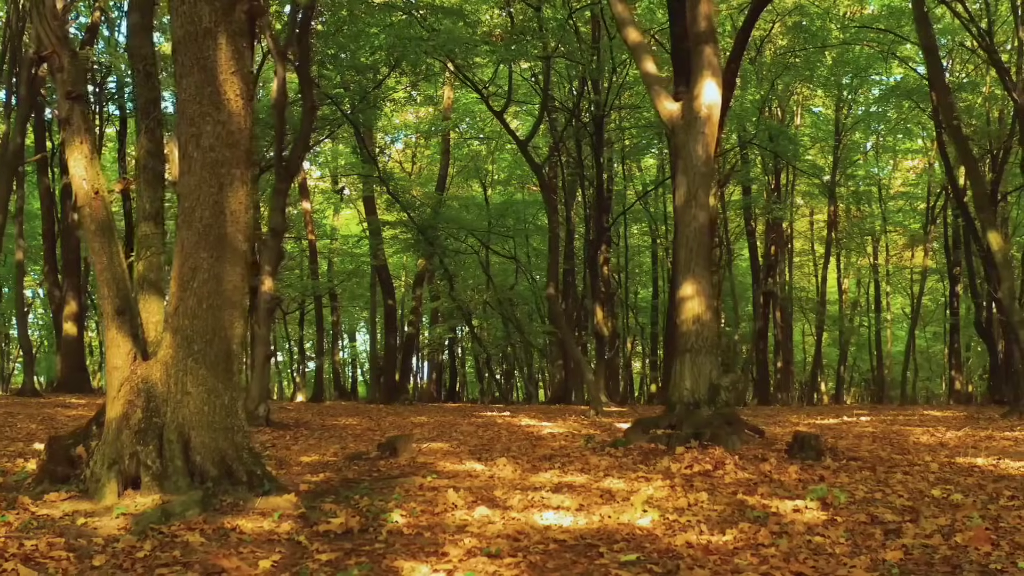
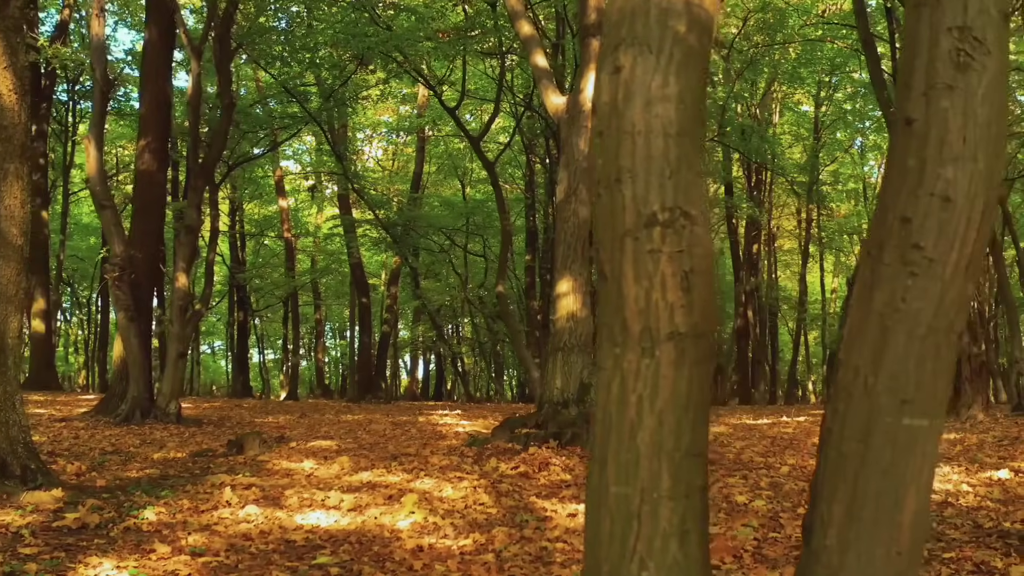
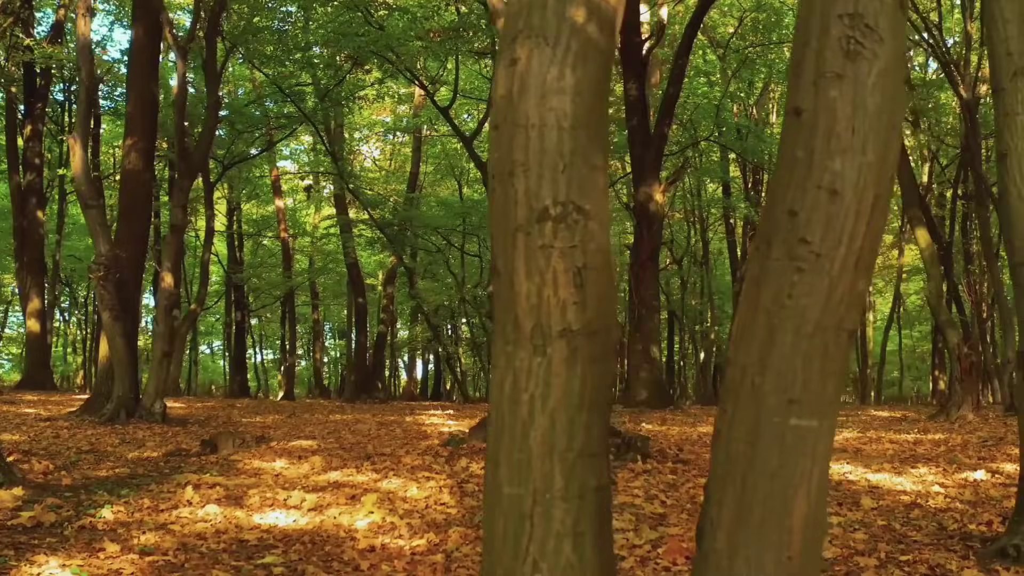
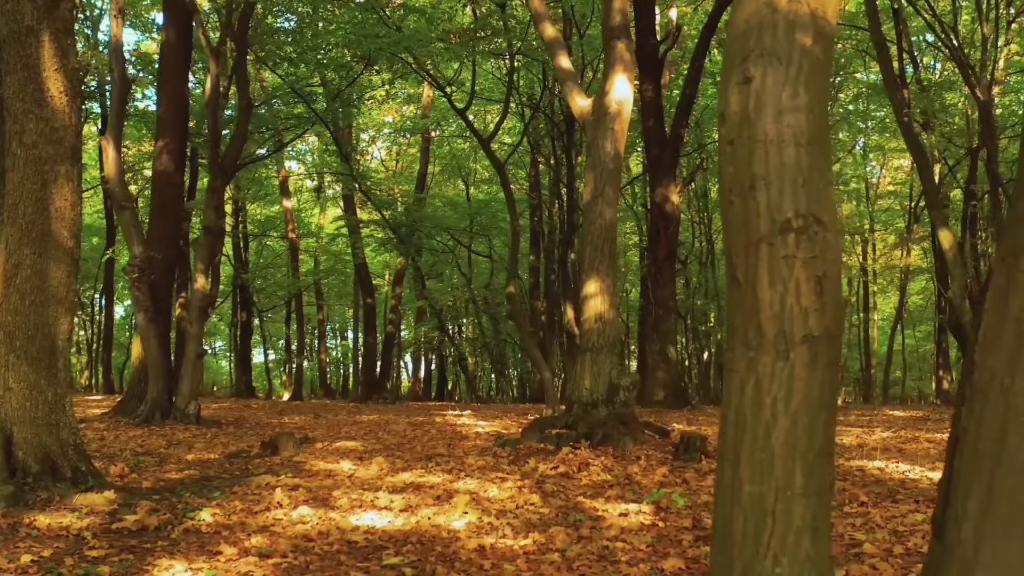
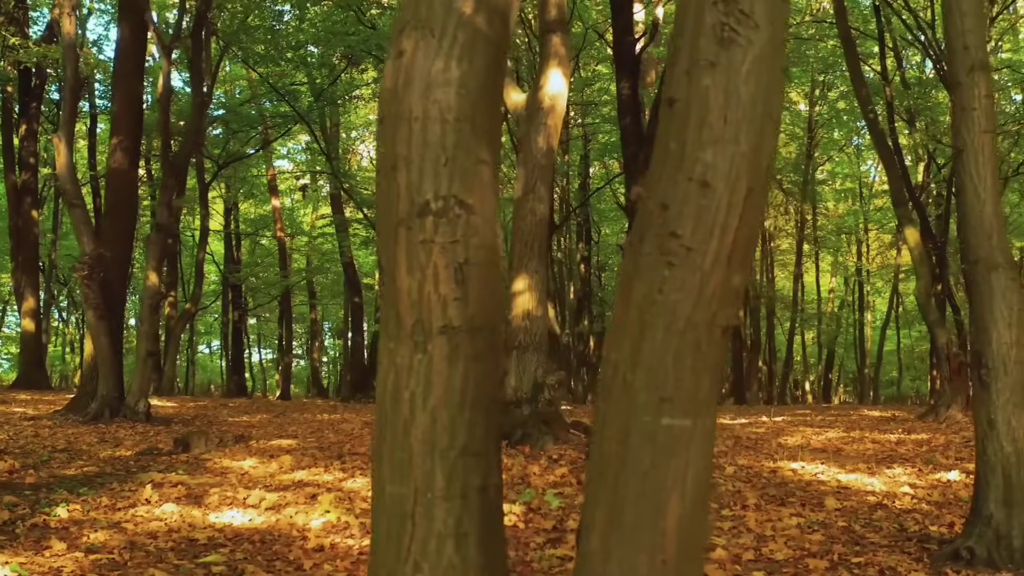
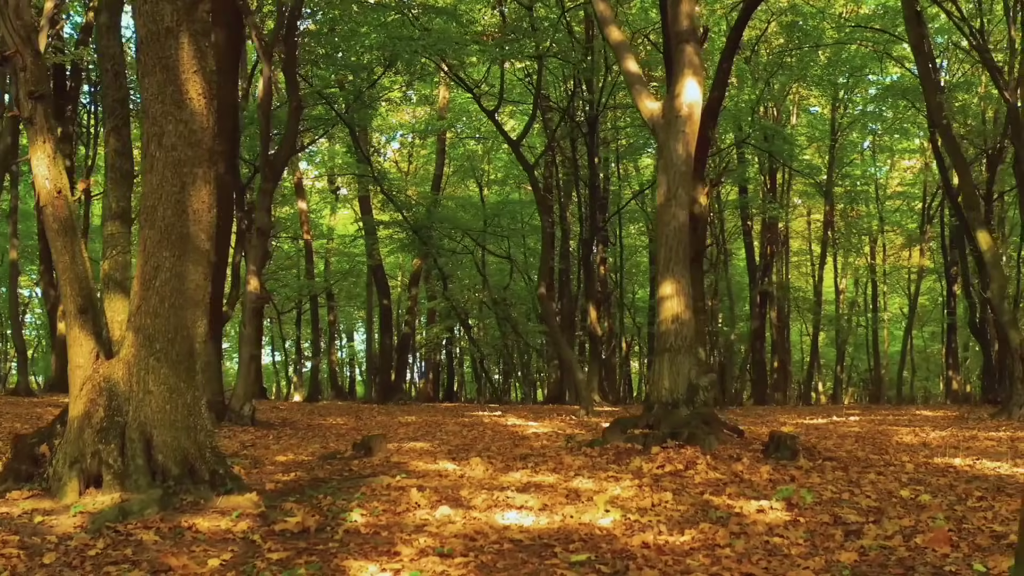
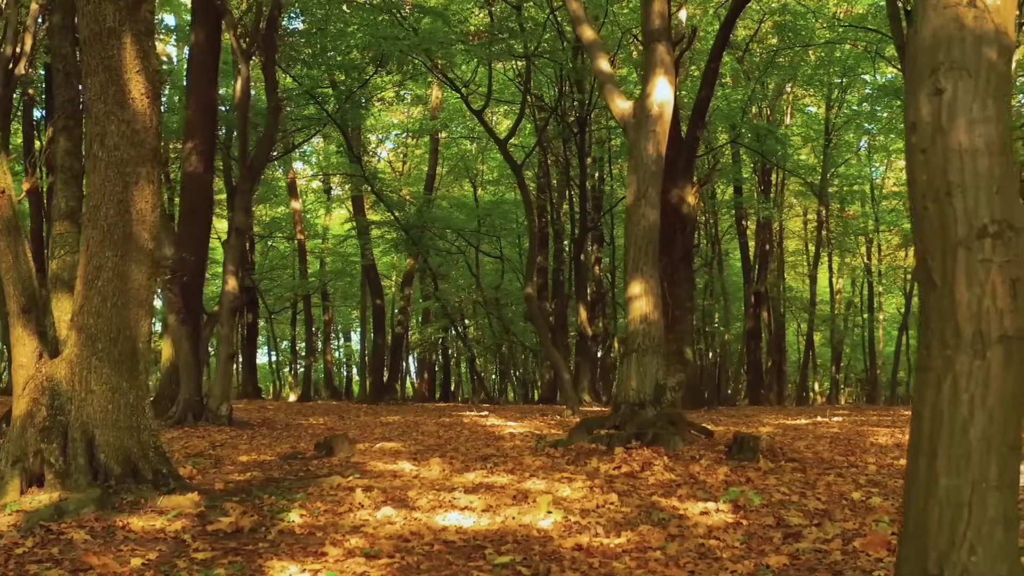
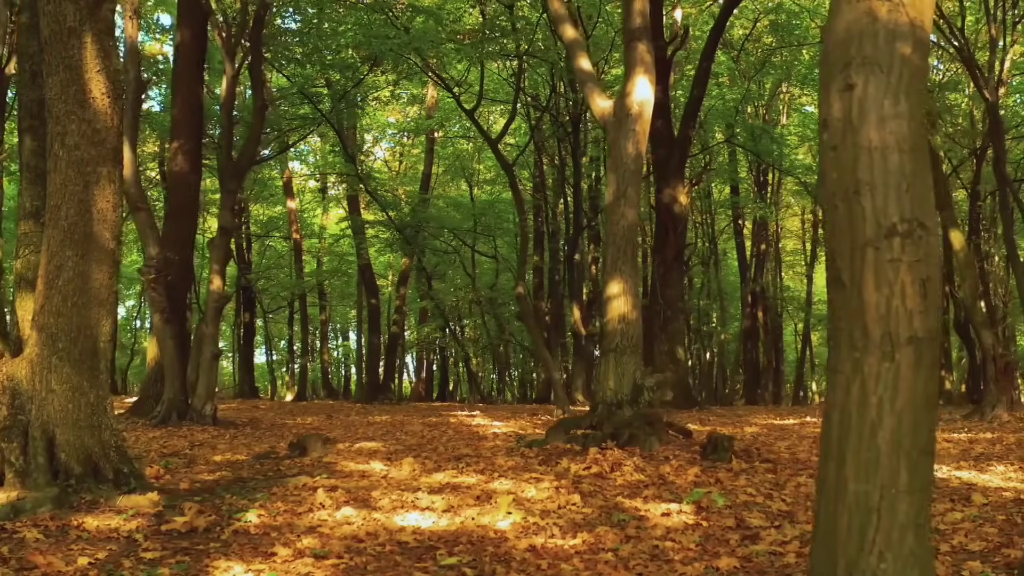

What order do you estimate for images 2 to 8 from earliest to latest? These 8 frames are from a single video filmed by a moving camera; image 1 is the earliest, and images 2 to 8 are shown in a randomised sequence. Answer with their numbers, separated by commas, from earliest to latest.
6, 7, 8, 4, 2, 3, 5
